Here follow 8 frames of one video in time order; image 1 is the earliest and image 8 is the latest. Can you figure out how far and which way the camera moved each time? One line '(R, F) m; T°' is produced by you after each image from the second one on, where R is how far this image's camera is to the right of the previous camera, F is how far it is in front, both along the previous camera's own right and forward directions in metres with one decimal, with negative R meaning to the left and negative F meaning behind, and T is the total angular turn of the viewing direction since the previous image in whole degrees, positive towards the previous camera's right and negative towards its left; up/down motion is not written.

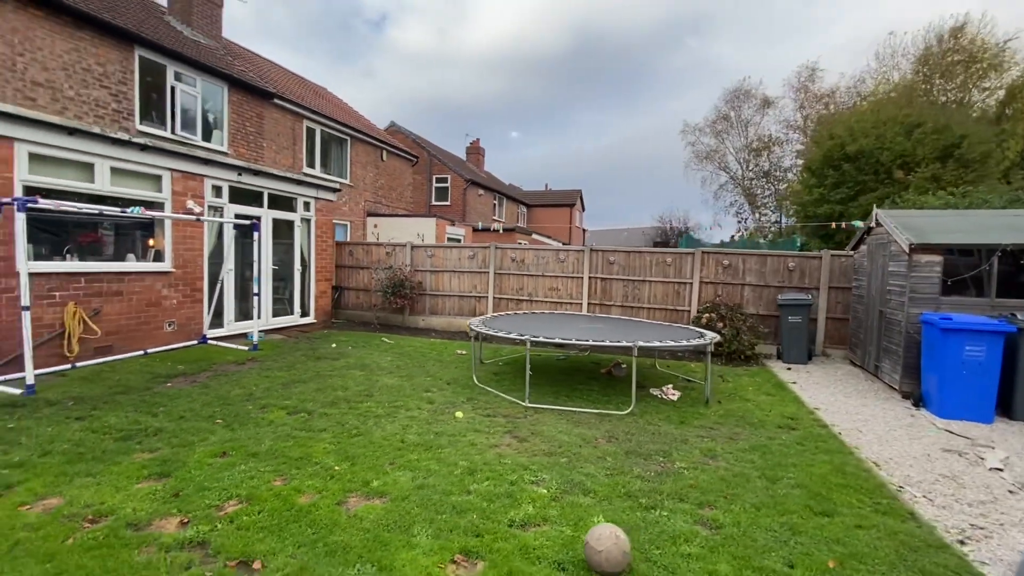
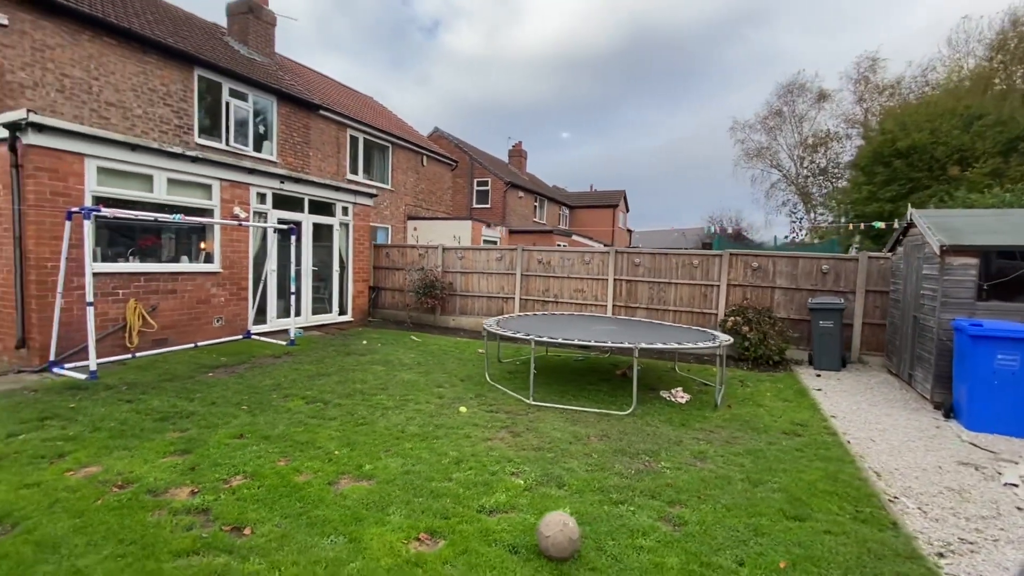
(+0.5, -0.2) m; -6°
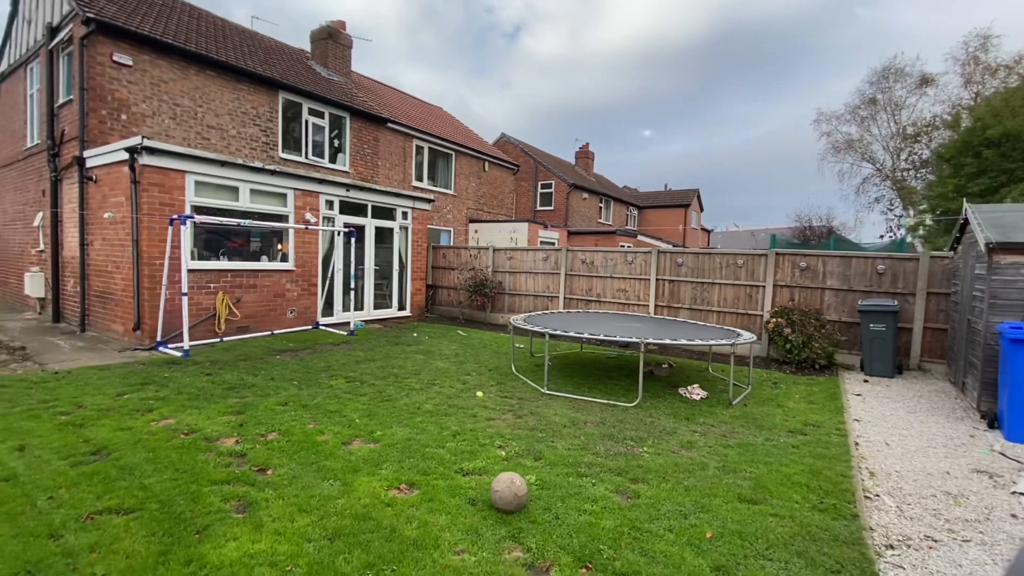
(+0.7, -0.4) m; -9°
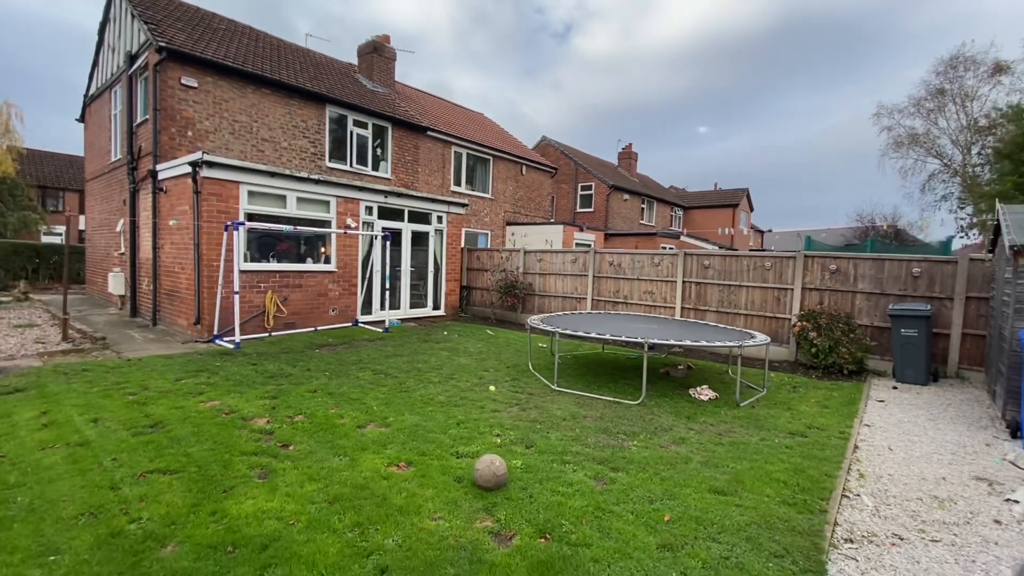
(+0.4, -0.3) m; -6°
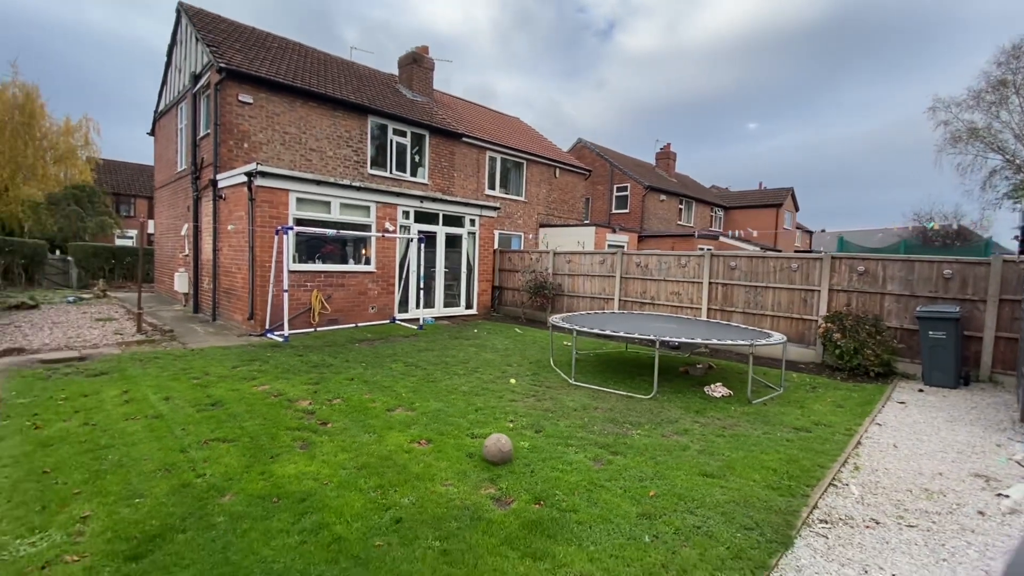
(+0.3, -0.4) m; -5°
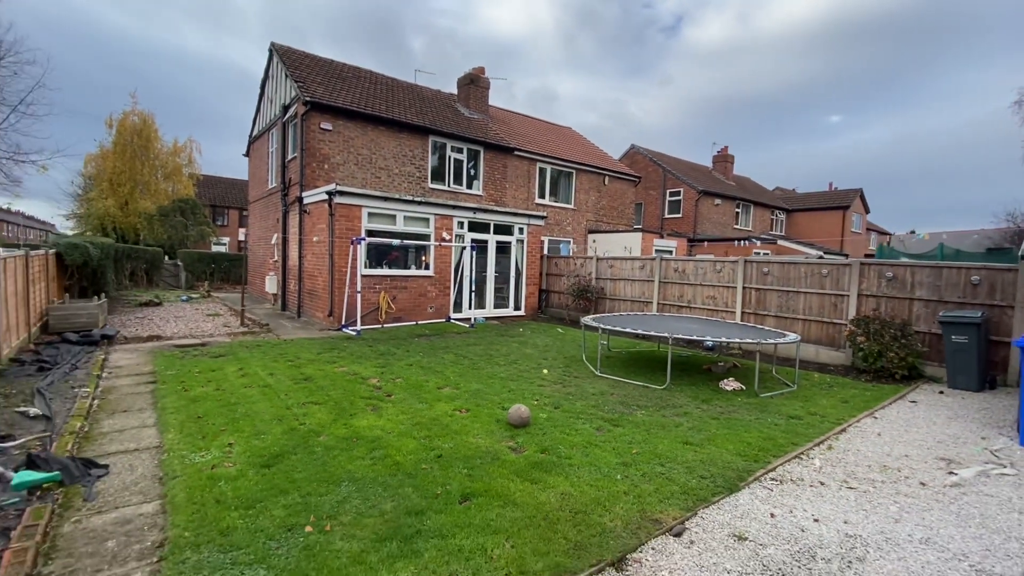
(+0.4, -1.0) m; -7°
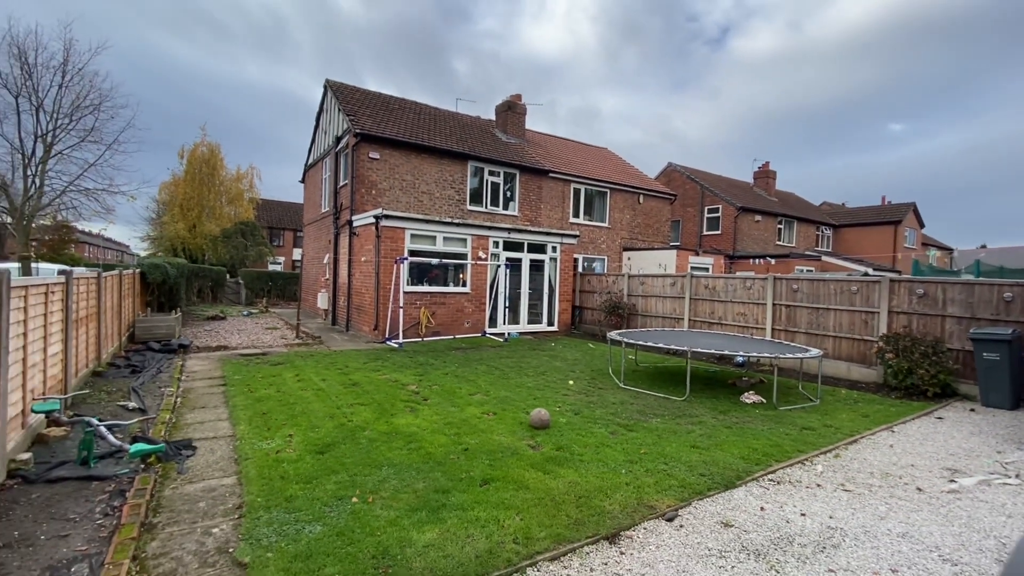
(+0.2, -0.6) m; -5°
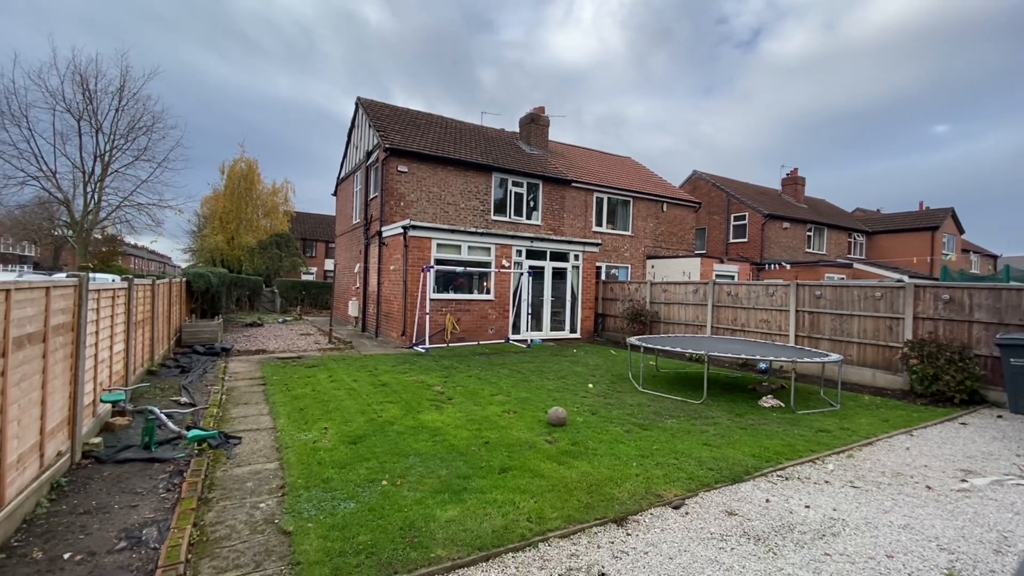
(+0.1, -0.3) m; -3°
